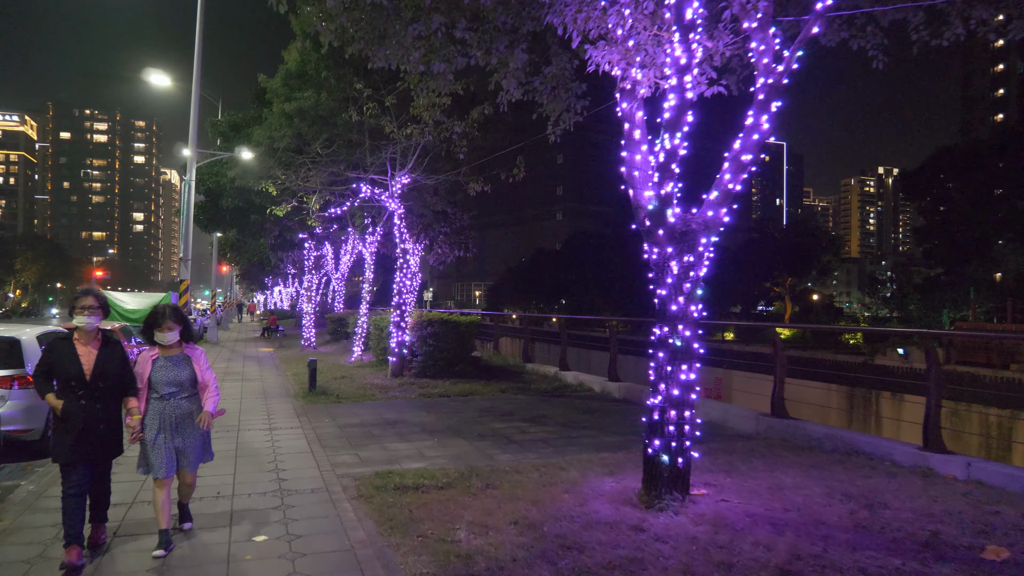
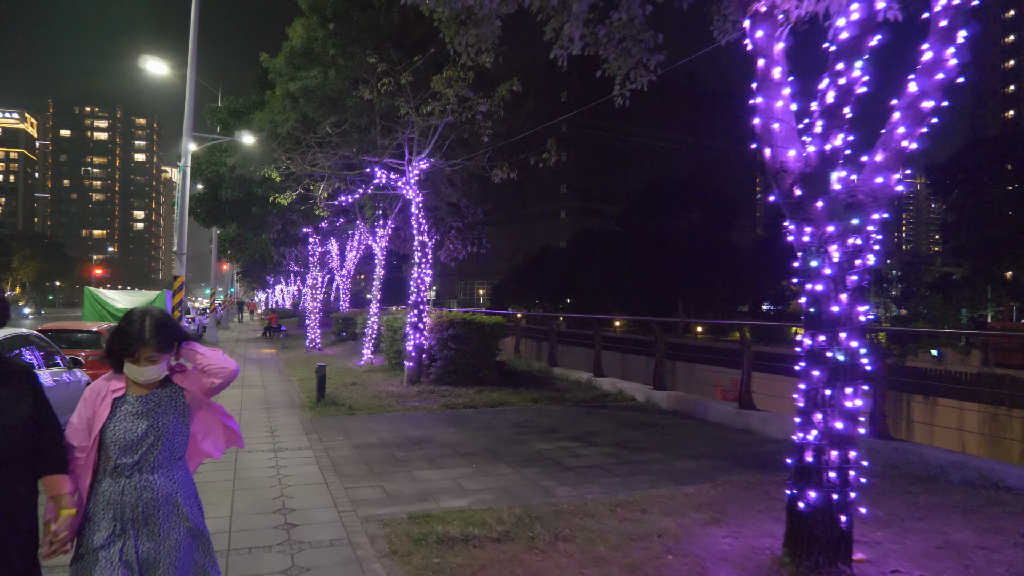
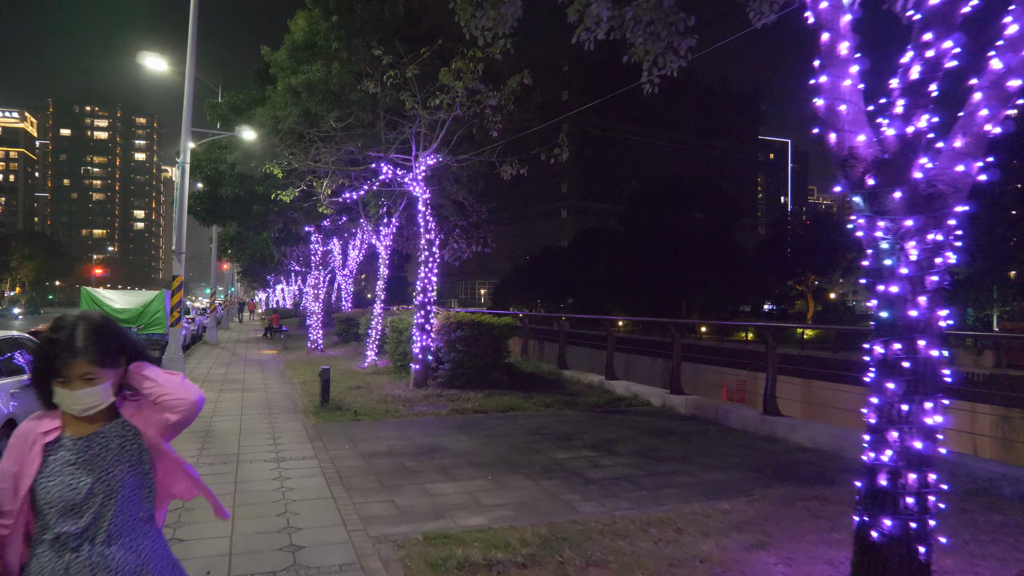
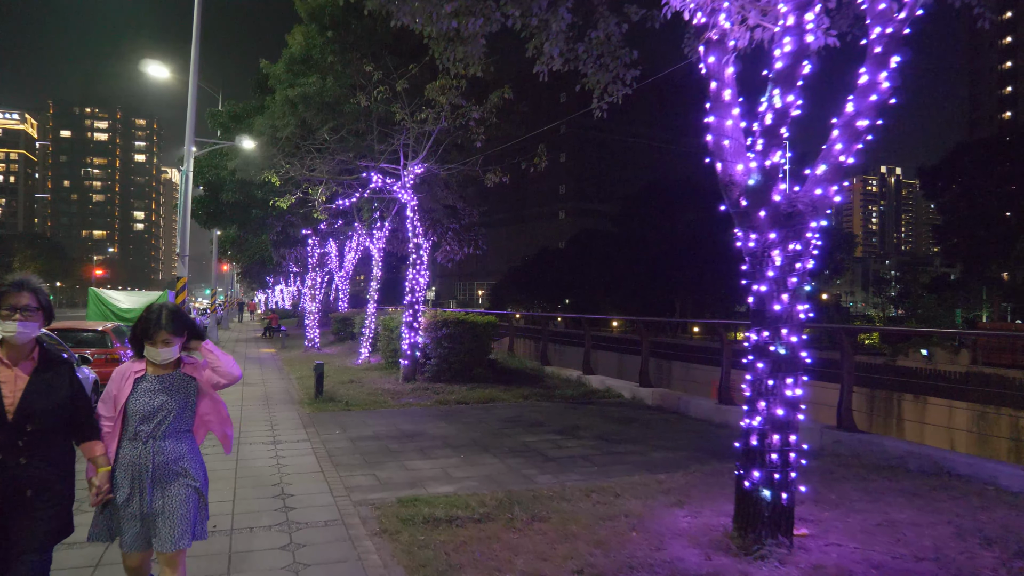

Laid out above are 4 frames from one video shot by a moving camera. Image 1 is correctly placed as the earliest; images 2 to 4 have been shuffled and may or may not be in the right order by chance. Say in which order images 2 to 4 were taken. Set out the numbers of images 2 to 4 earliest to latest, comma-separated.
4, 2, 3
